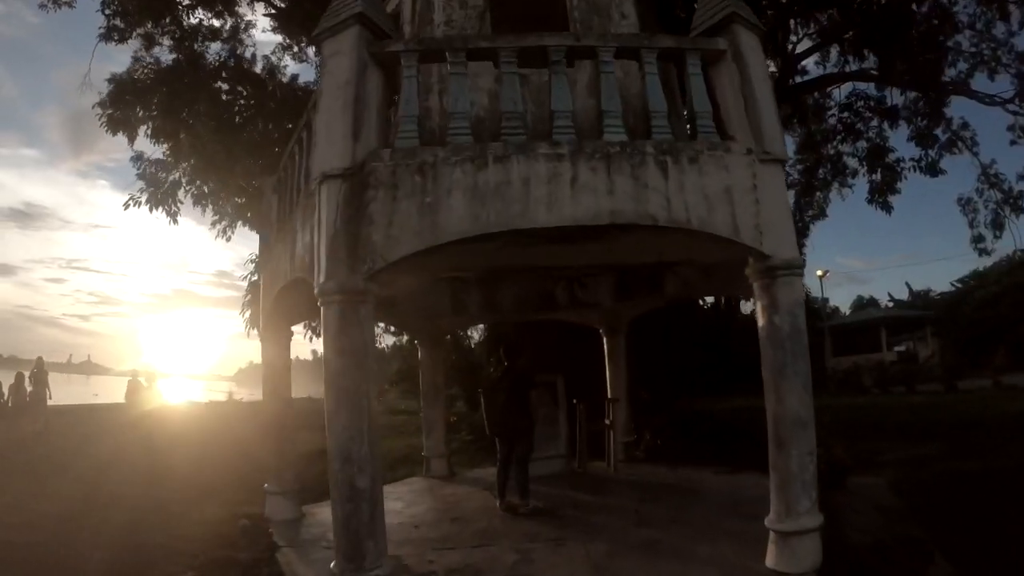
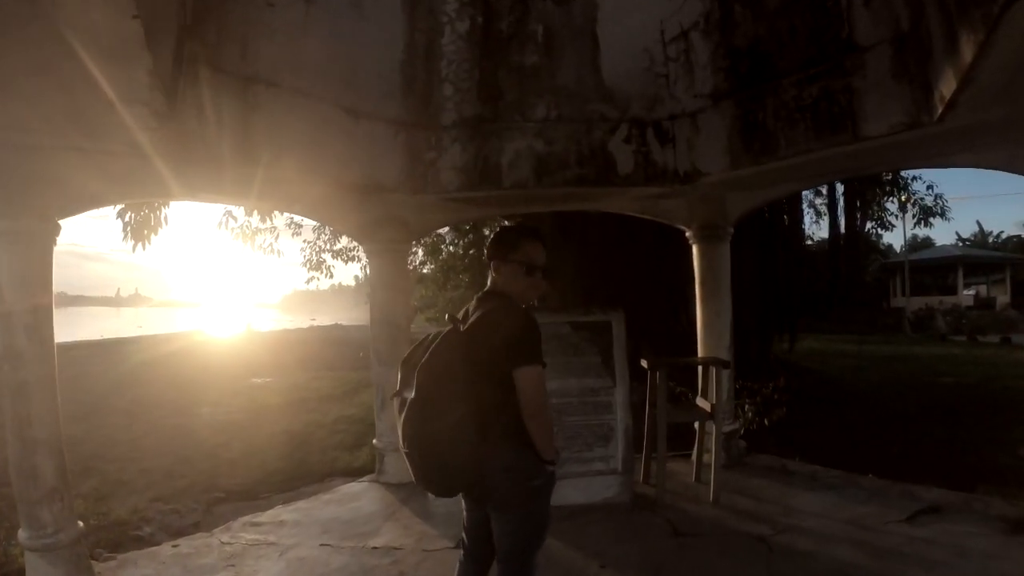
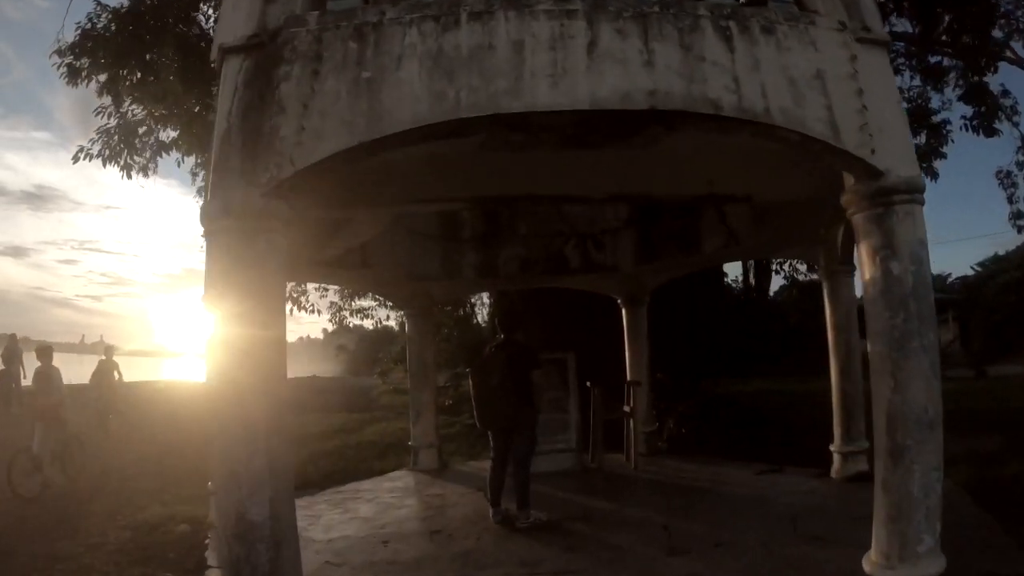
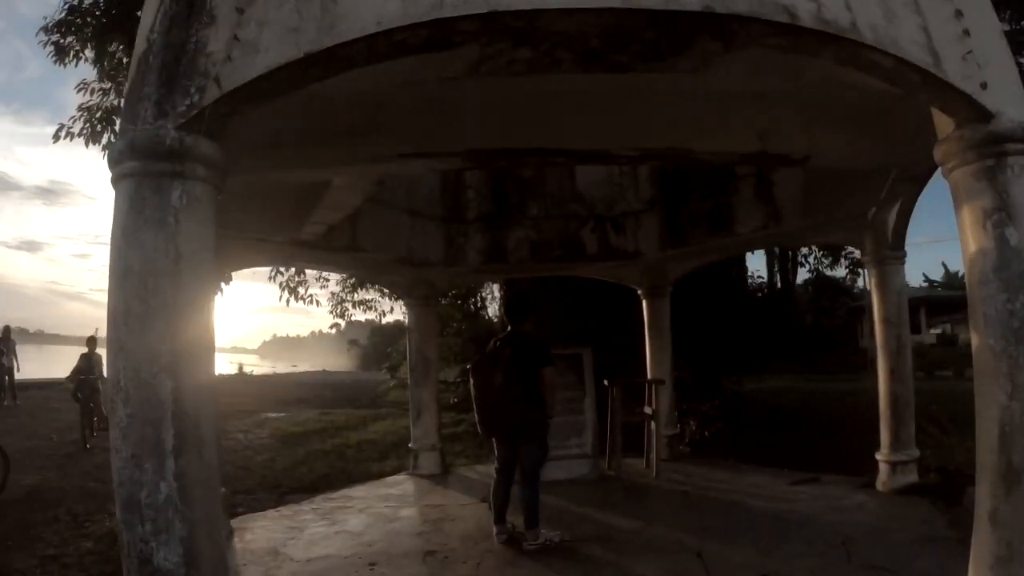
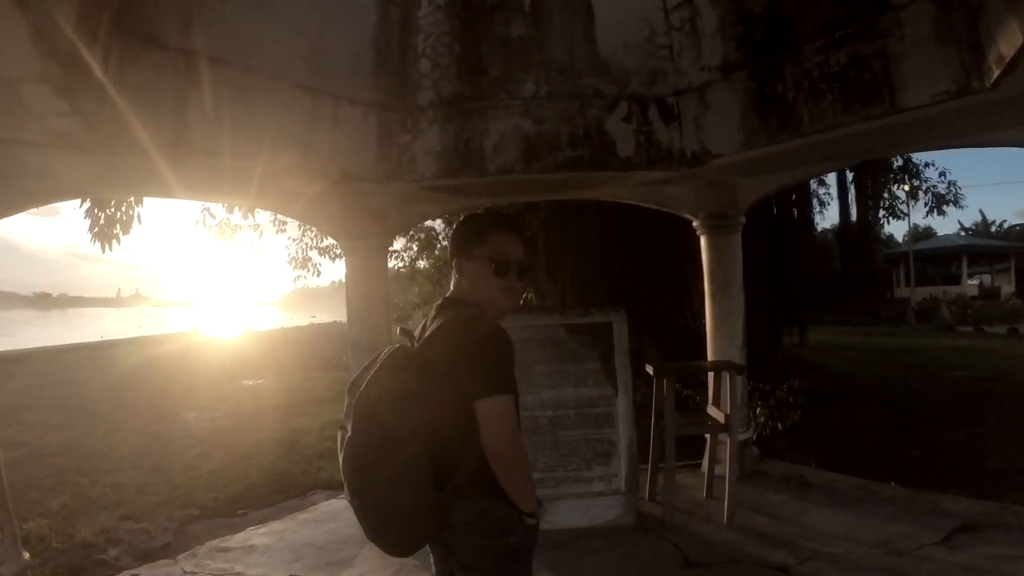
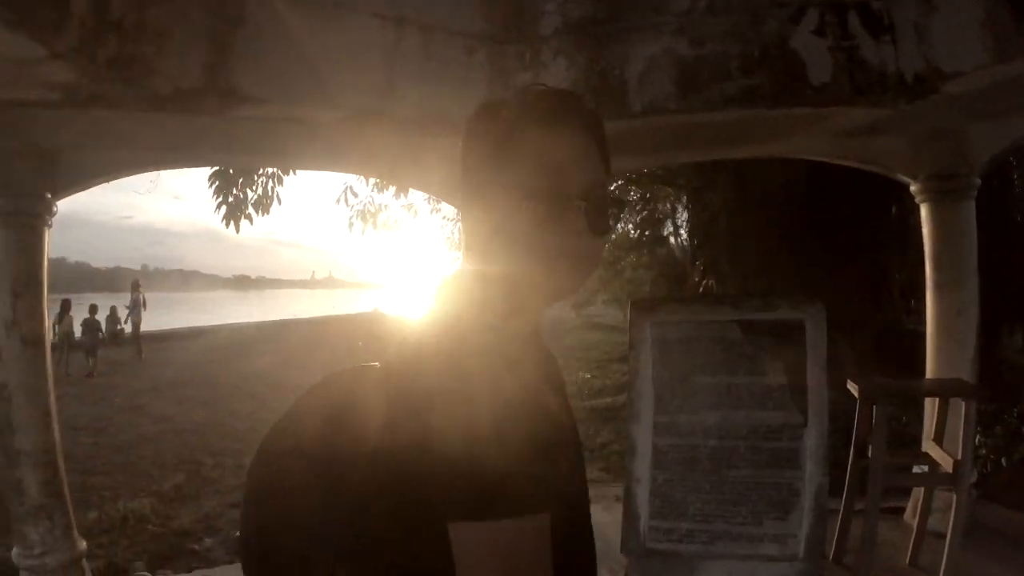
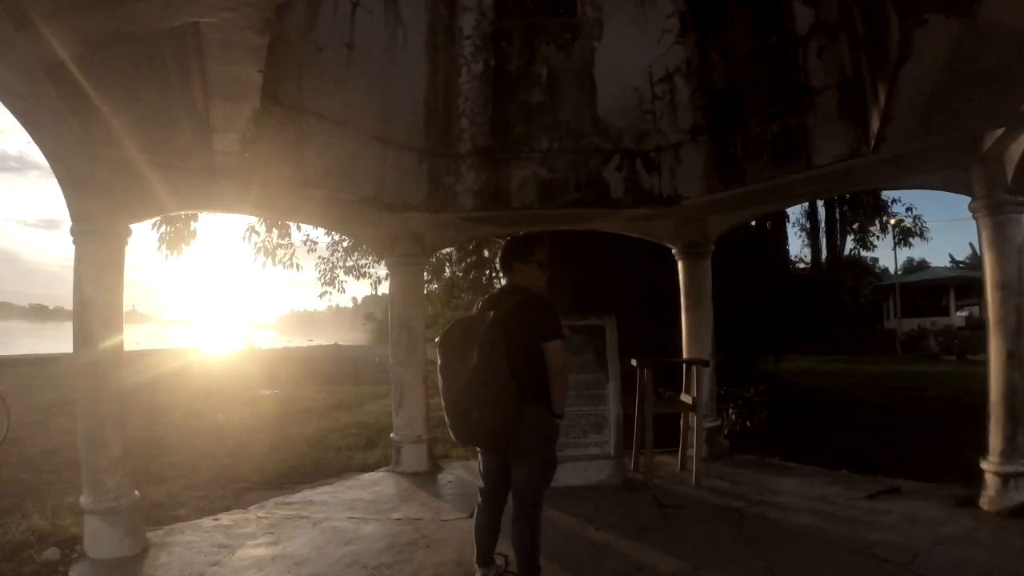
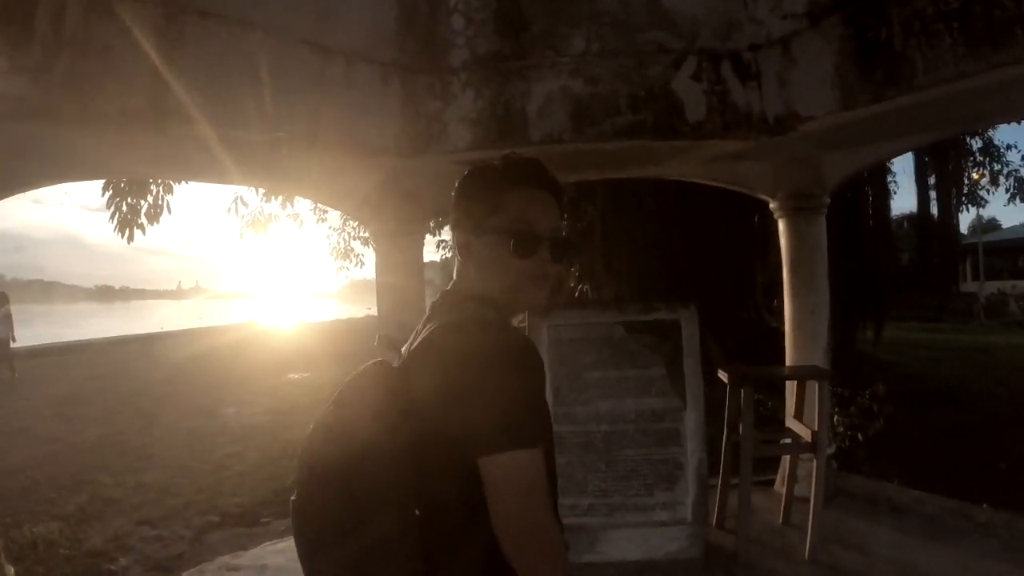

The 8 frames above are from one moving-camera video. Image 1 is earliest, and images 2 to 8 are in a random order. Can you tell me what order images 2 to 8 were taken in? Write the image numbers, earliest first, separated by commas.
3, 4, 7, 2, 5, 8, 6
